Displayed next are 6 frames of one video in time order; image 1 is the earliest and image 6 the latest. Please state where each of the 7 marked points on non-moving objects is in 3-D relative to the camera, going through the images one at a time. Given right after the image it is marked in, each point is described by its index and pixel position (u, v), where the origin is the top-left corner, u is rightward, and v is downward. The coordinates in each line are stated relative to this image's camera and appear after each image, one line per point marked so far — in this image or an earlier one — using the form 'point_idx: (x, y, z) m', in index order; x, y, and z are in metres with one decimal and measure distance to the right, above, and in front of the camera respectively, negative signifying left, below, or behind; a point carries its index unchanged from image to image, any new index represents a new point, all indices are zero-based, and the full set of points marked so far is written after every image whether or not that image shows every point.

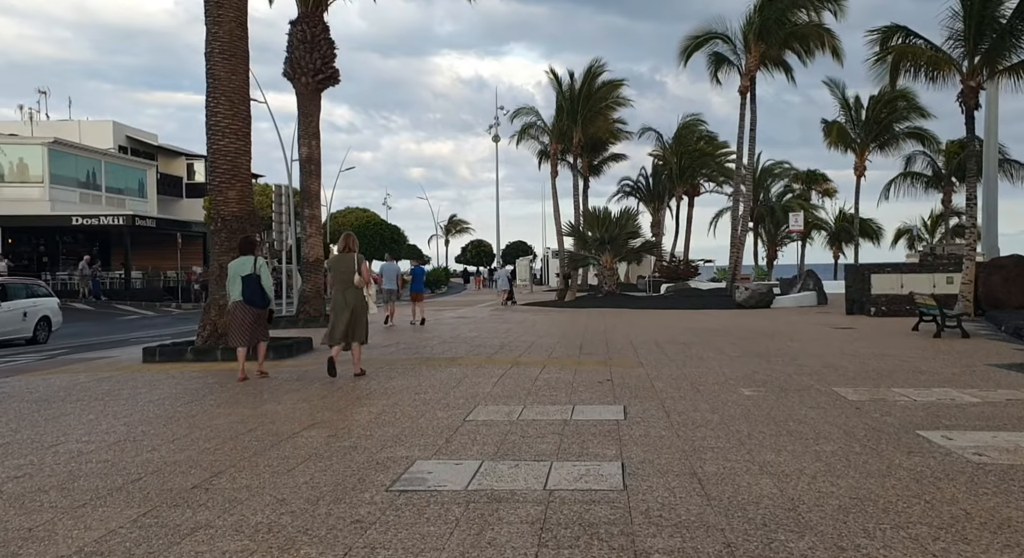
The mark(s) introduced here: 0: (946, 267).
0: (+11.8, +0.3, +19.9) m
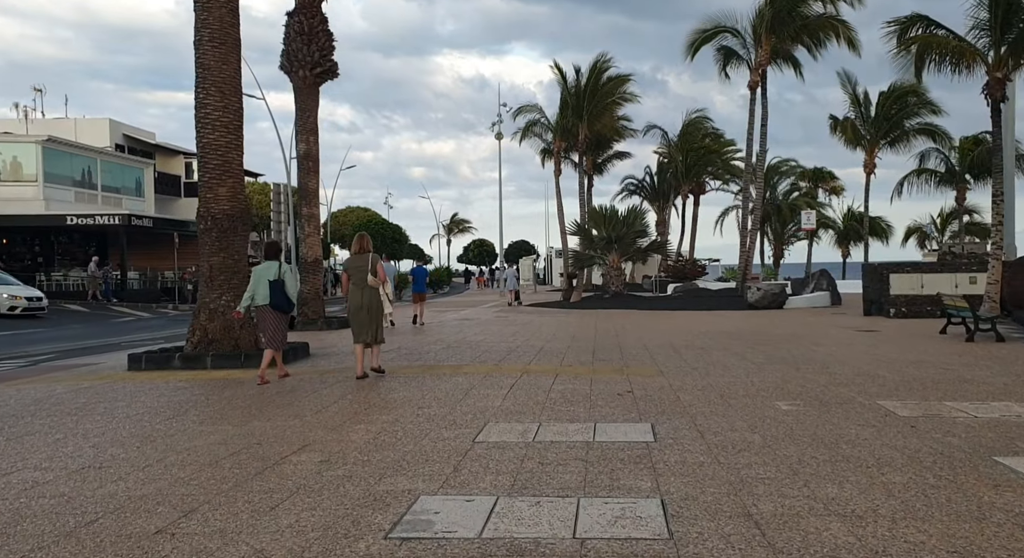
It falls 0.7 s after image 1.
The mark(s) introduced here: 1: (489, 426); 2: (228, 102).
0: (+12.0, +0.3, +19.2) m
1: (-0.2, -1.2, +6.2) m
2: (-4.4, +2.8, +11.4) m
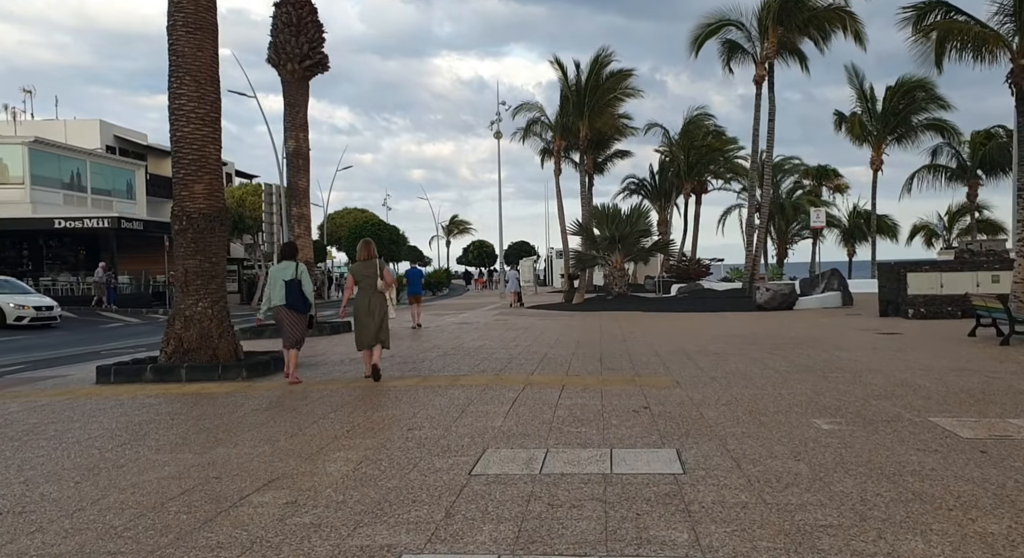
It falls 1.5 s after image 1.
0: (+12.0, +0.4, +18.3) m
1: (-0.2, -1.3, +5.4) m
2: (-4.4, +2.7, +10.6) m
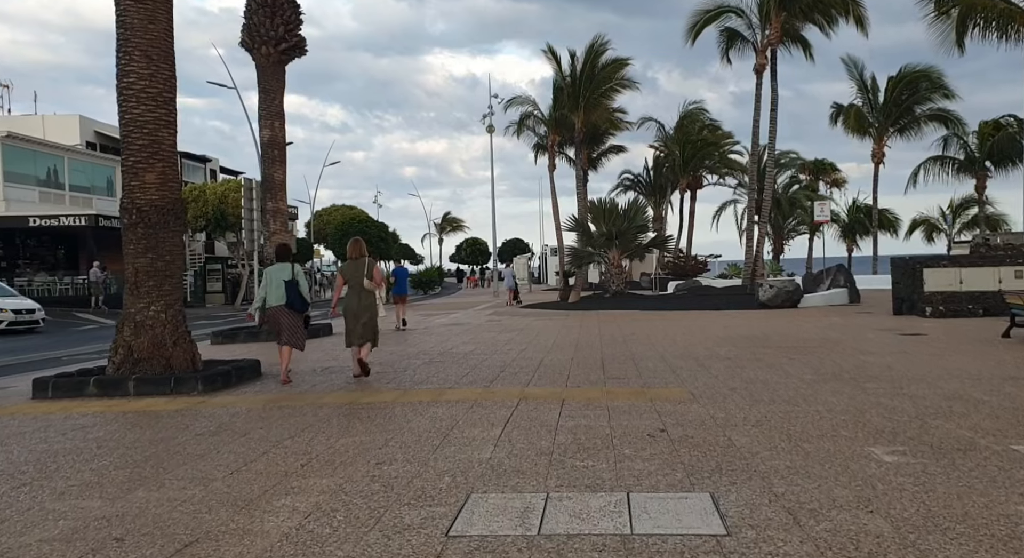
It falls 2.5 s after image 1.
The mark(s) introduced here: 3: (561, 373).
0: (+11.8, +0.5, +17.3) m
1: (-0.2, -1.3, +4.2) m
2: (-4.6, +2.7, +9.4) m
3: (+0.6, -1.2, +9.4) m
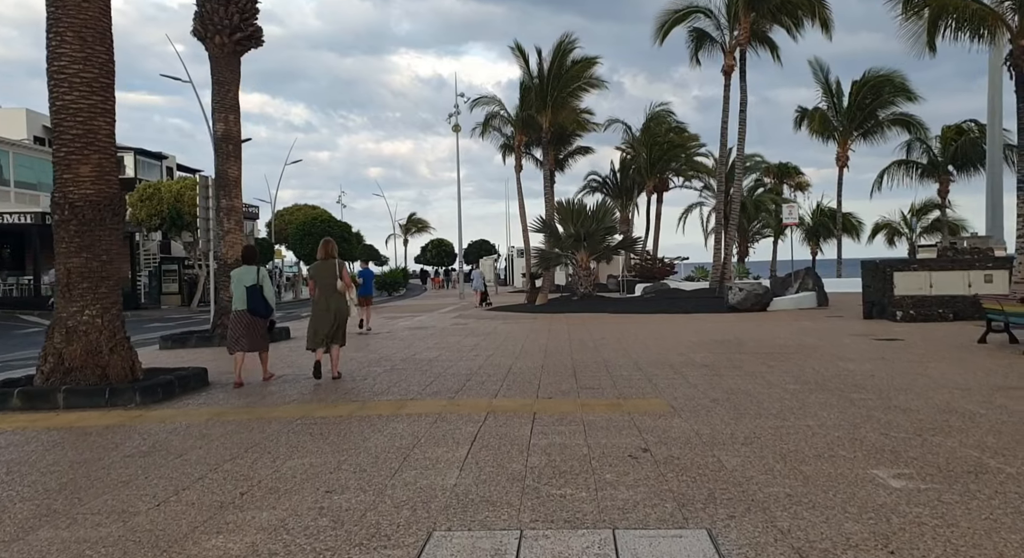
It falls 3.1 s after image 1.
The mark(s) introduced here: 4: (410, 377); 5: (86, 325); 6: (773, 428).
0: (+11.0, +0.4, +17.3) m
1: (-0.4, -1.3, +3.6) m
2: (-4.9, +2.7, +8.6) m
3: (+0.2, -1.2, +8.9) m
4: (-1.4, -1.3, +9.8) m
5: (-4.9, -0.5, +8.4) m
6: (+2.1, -1.2, +5.9) m
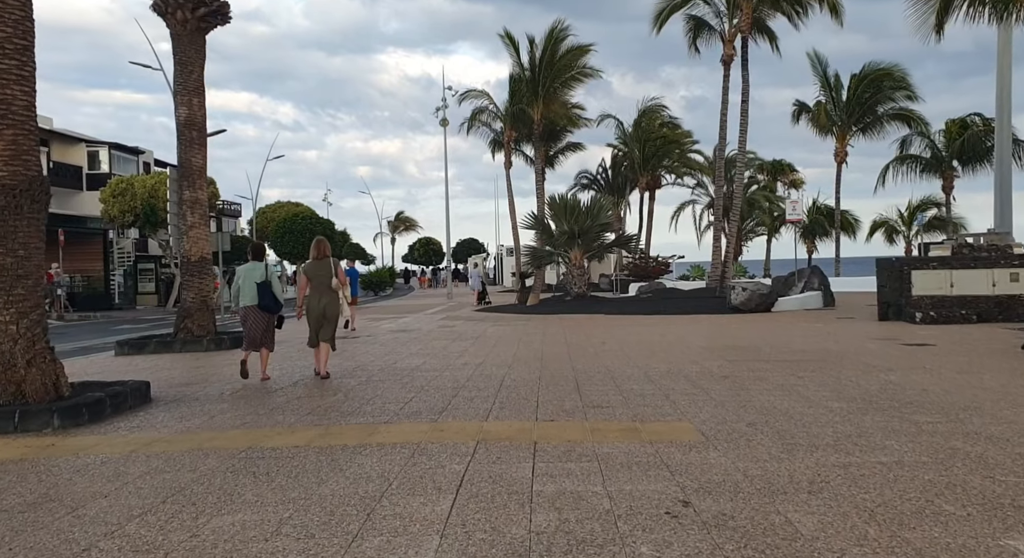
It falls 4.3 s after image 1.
0: (+10.9, +0.4, +16.1) m
1: (-0.4, -1.3, +2.3) m
2: (-5.0, +2.7, +7.3) m
3: (+0.2, -1.2, +7.6) m
4: (-1.4, -1.3, +8.4) m
5: (-4.9, -0.5, +7.0) m
6: (+2.1, -1.2, +4.7) m
